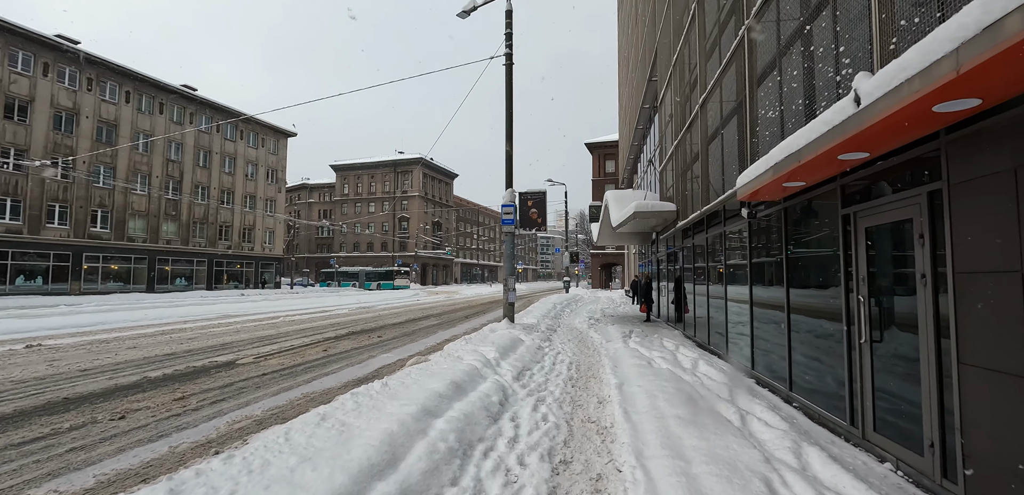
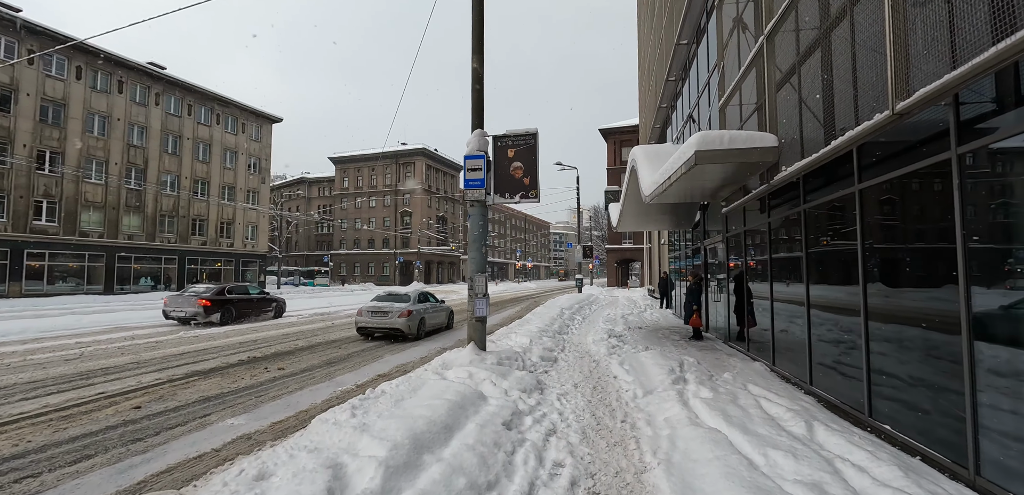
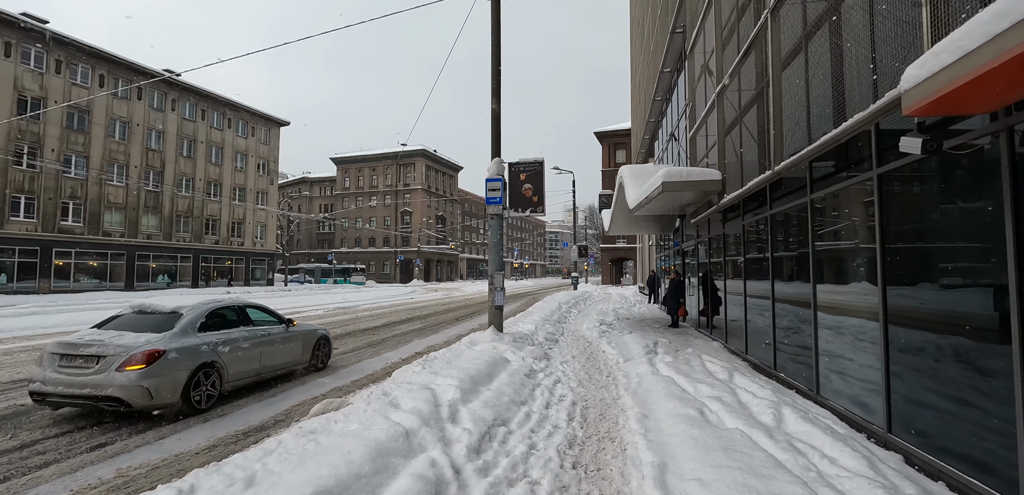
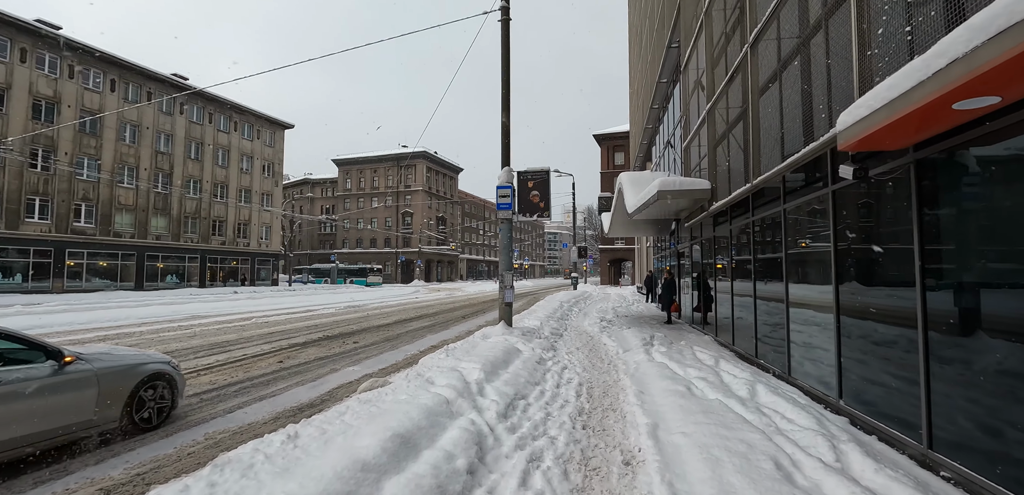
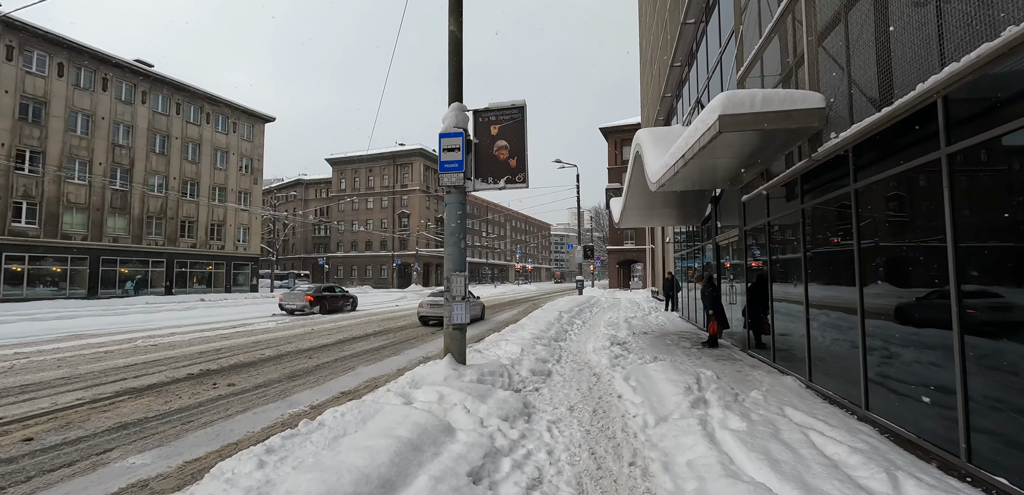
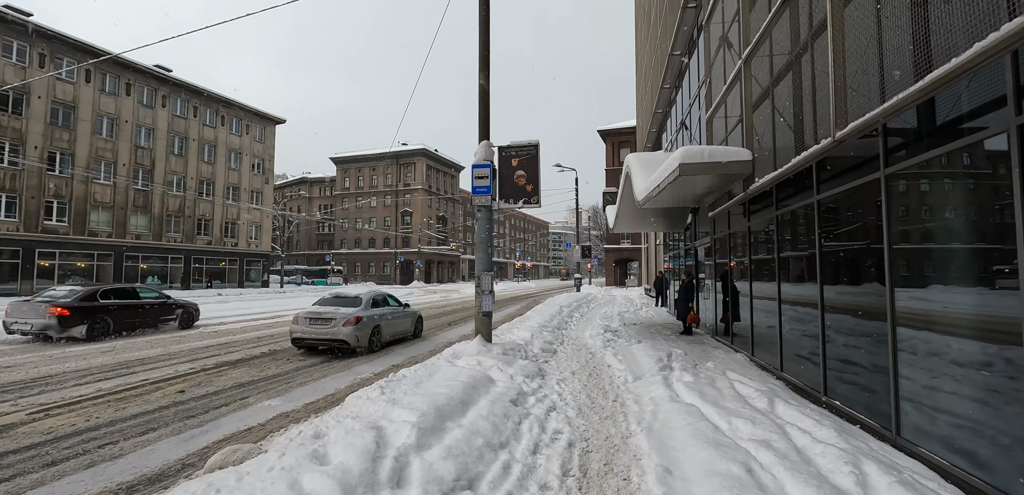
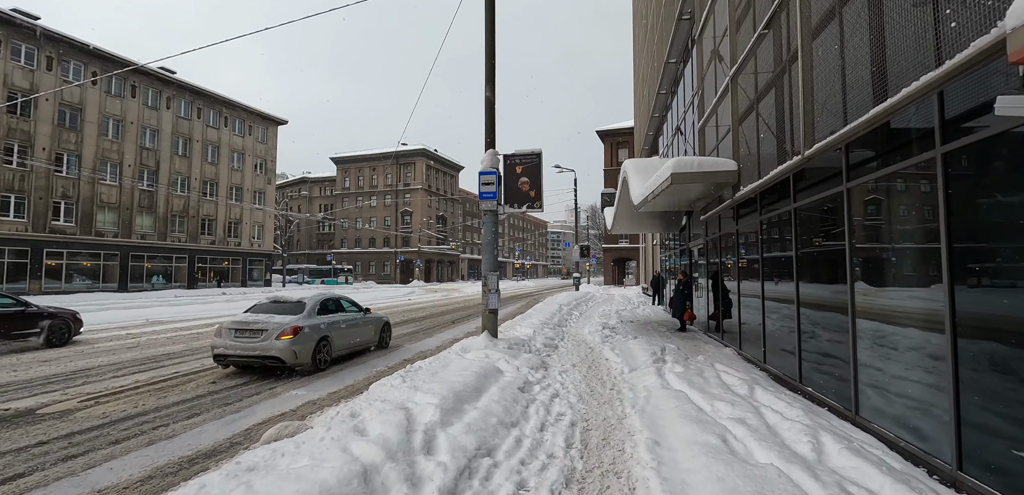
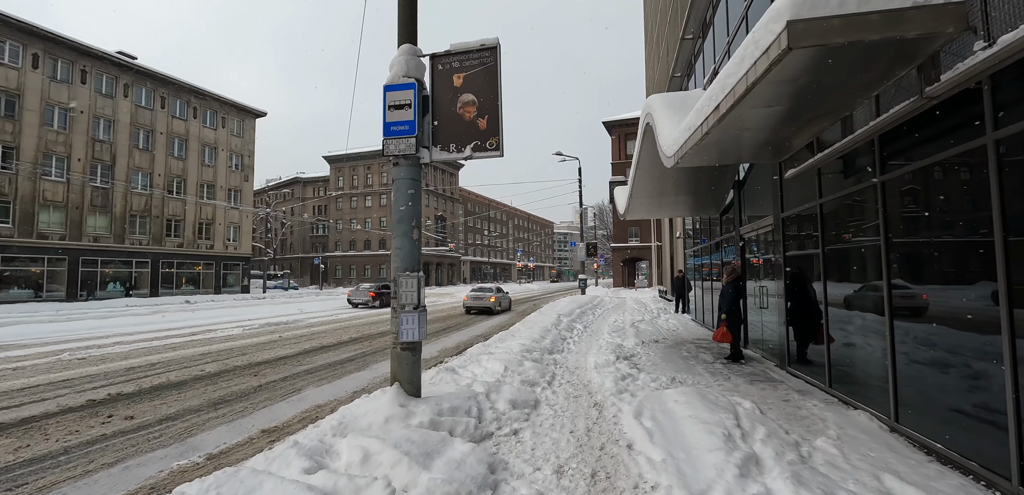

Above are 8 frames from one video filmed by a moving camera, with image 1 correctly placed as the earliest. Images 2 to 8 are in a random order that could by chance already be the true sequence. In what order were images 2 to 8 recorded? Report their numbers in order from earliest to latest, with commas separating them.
4, 3, 7, 6, 2, 5, 8
